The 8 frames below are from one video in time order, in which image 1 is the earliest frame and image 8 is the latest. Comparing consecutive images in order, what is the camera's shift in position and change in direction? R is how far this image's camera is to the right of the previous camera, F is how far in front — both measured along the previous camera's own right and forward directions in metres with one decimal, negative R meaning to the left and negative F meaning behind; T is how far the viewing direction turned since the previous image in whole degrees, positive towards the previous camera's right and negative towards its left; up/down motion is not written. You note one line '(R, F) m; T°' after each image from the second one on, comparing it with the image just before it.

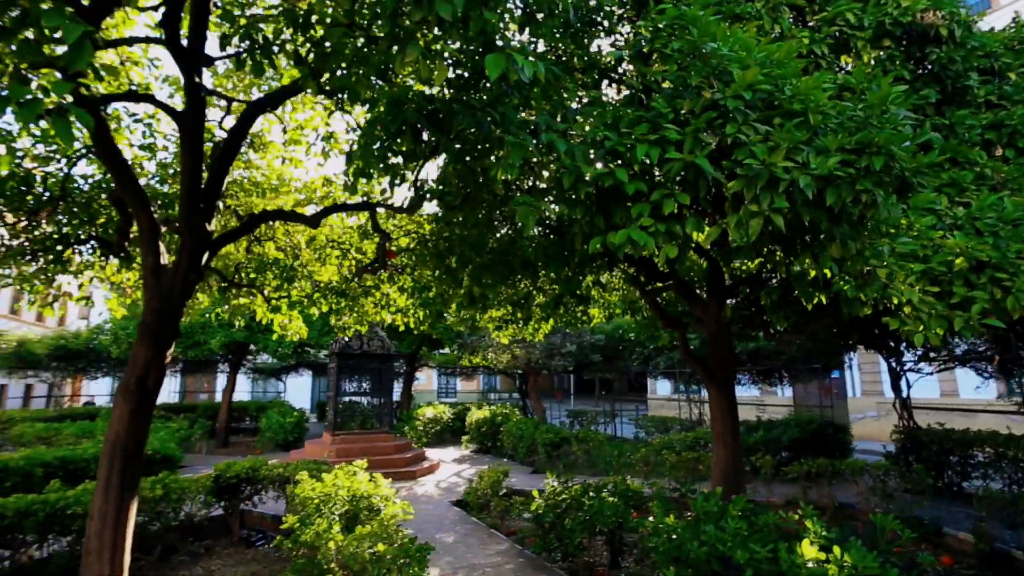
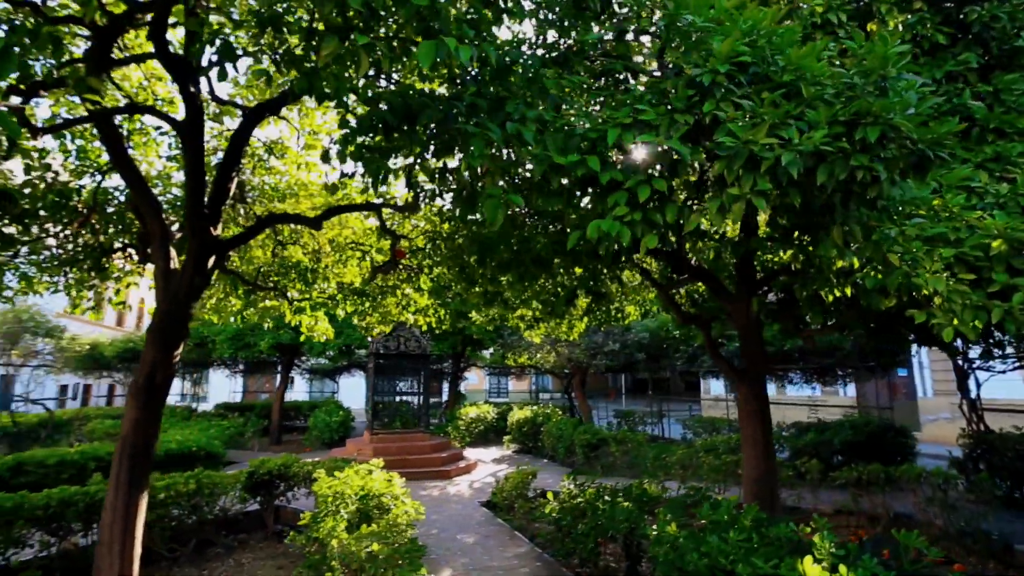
(+0.5, +0.1) m; -6°
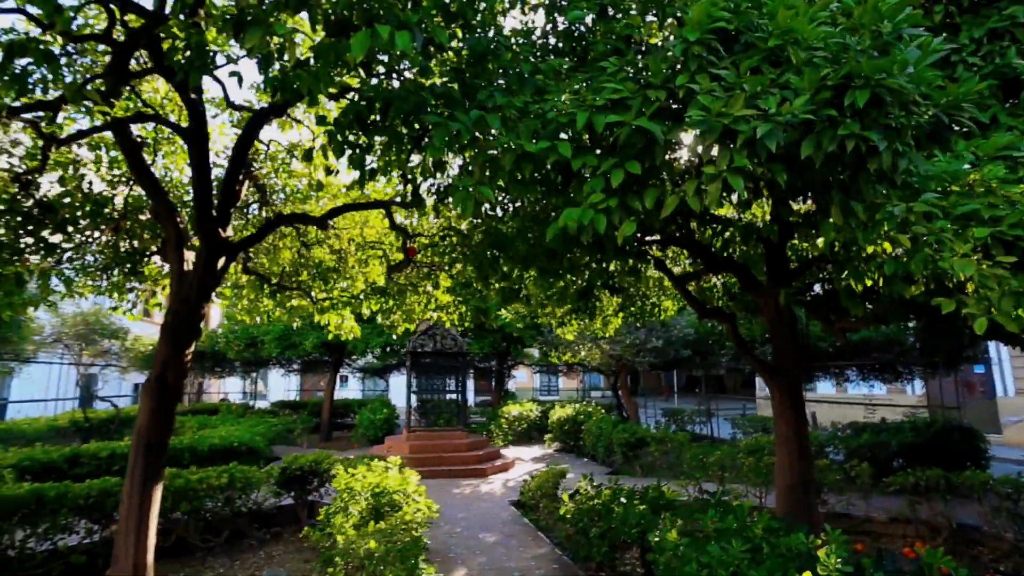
(+0.4, +0.1) m; -6°
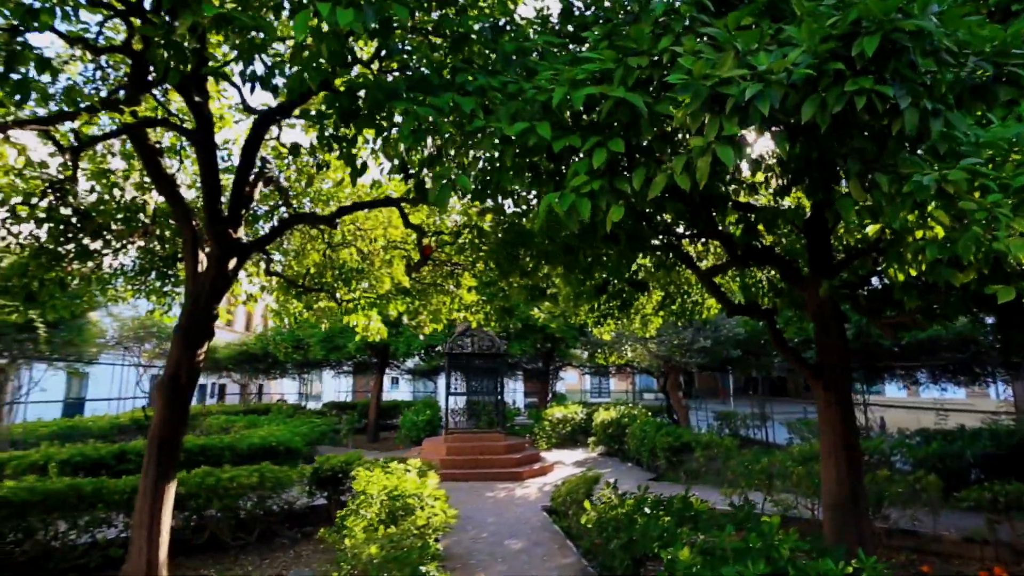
(+0.4, +0.2) m; -6°
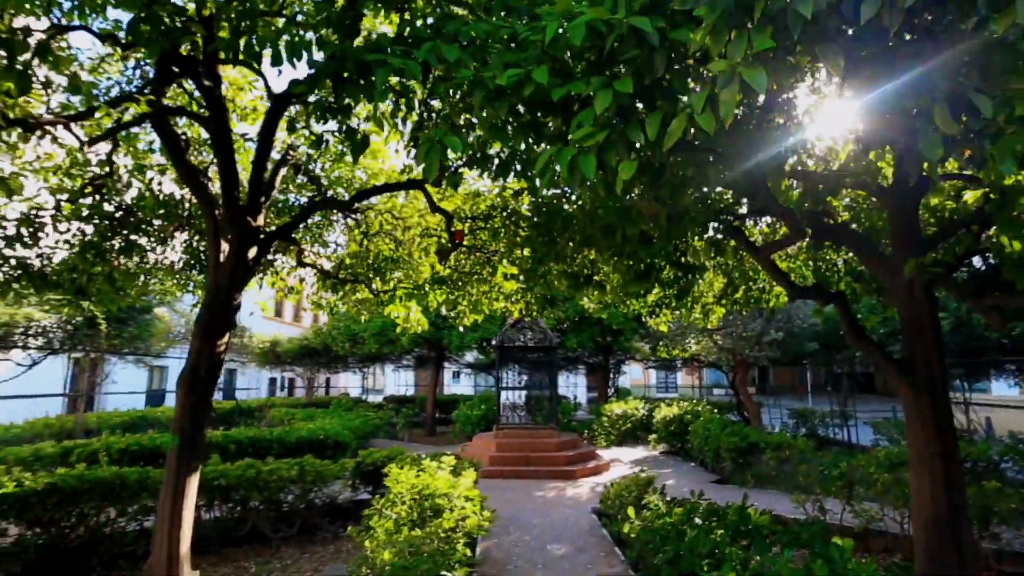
(+0.3, +0.4) m; -7°
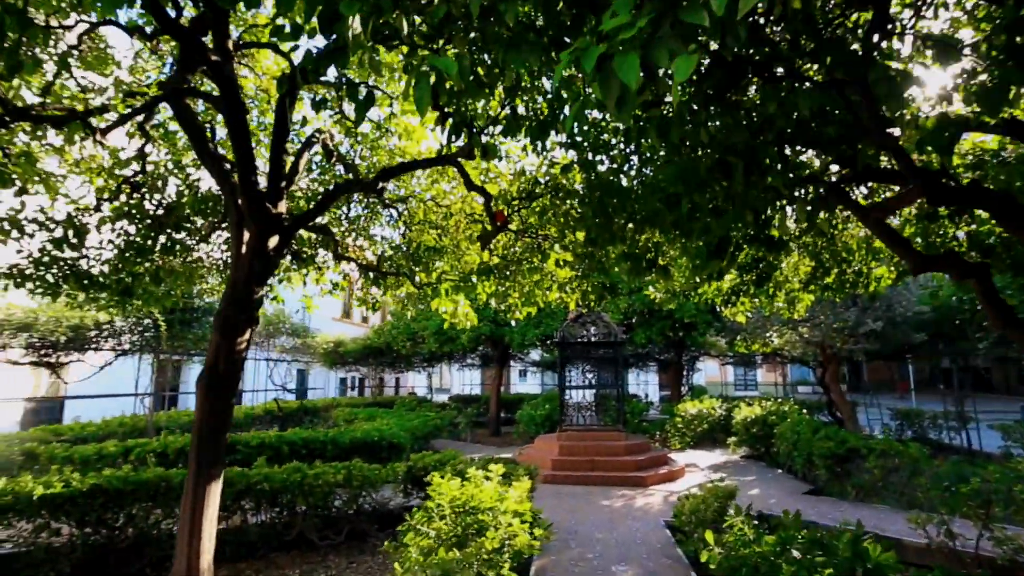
(+0.1, +0.6) m; -7°
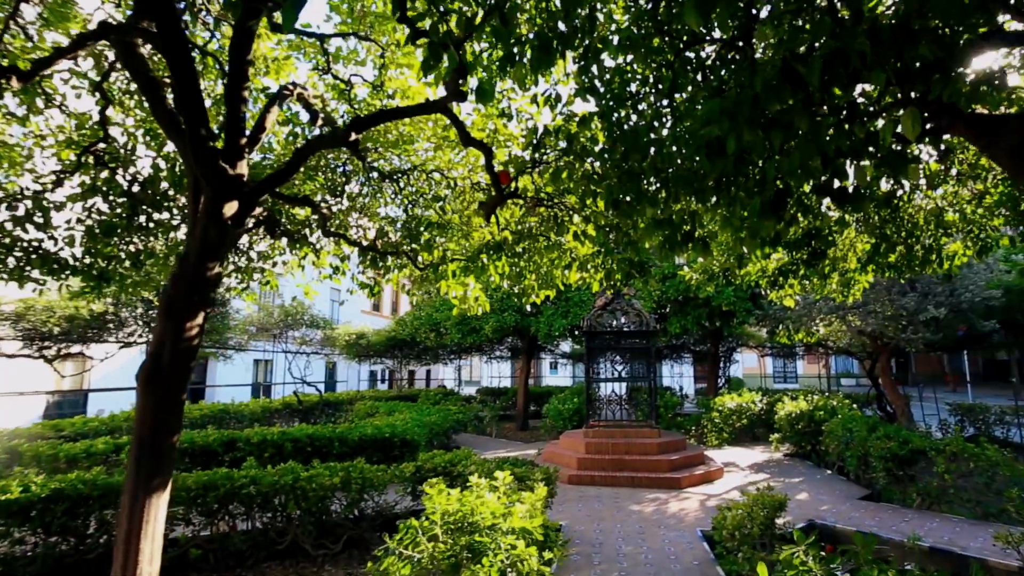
(+0.2, +0.7) m; -3°
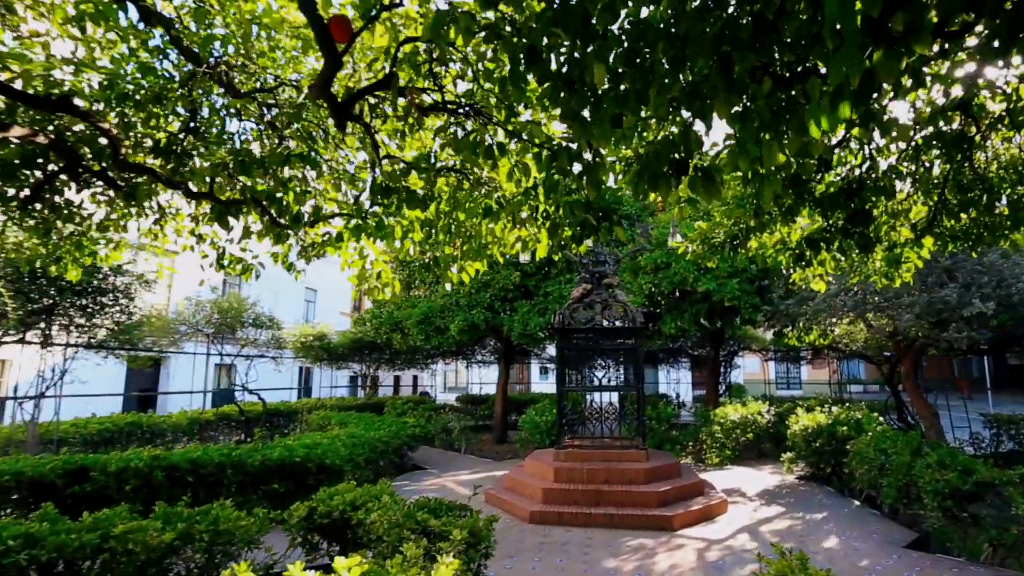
(+0.6, +1.7) m; 0°
